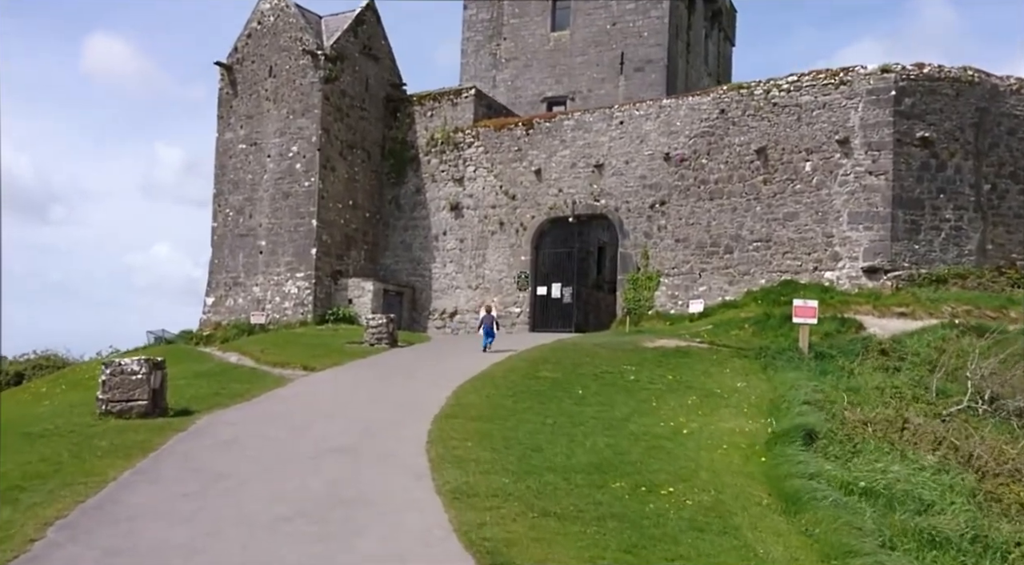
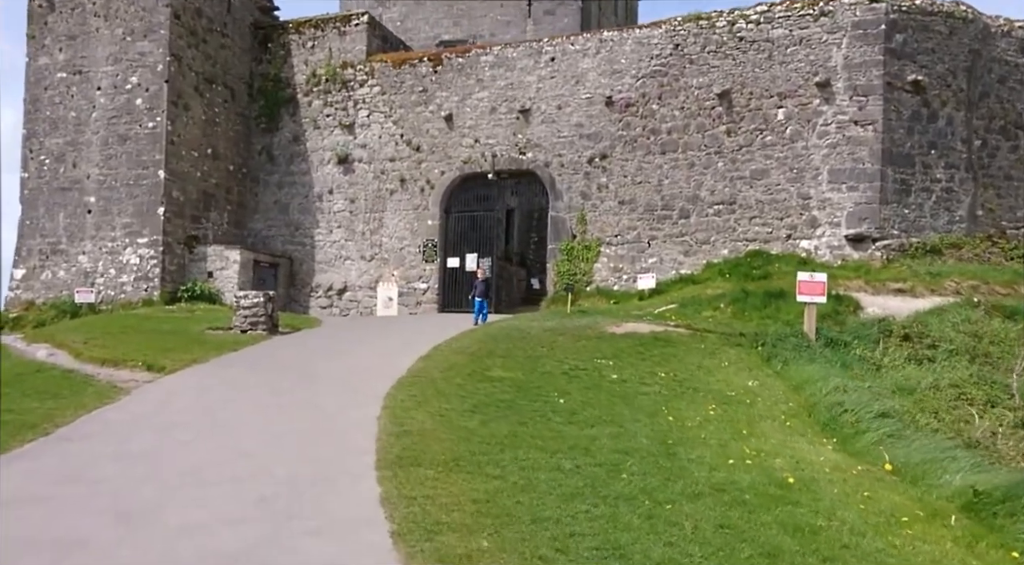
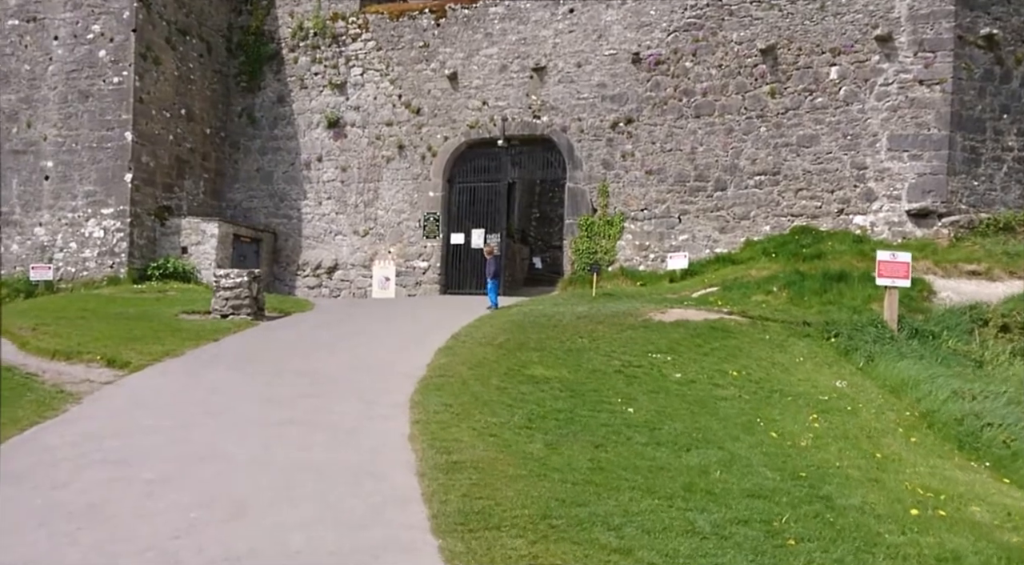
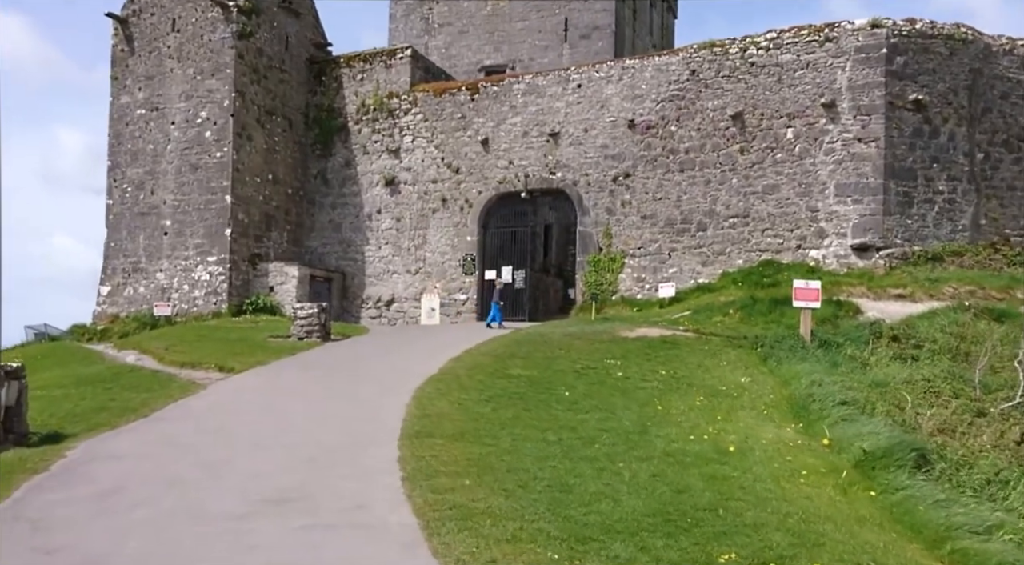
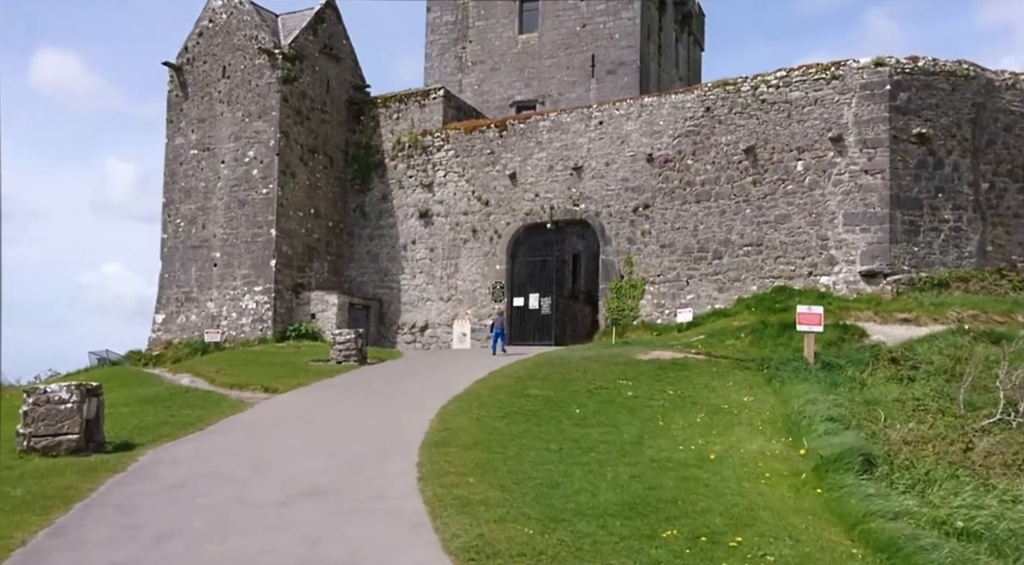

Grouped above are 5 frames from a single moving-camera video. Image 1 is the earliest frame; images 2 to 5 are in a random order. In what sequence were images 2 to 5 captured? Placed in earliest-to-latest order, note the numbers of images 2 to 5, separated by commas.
5, 4, 2, 3
